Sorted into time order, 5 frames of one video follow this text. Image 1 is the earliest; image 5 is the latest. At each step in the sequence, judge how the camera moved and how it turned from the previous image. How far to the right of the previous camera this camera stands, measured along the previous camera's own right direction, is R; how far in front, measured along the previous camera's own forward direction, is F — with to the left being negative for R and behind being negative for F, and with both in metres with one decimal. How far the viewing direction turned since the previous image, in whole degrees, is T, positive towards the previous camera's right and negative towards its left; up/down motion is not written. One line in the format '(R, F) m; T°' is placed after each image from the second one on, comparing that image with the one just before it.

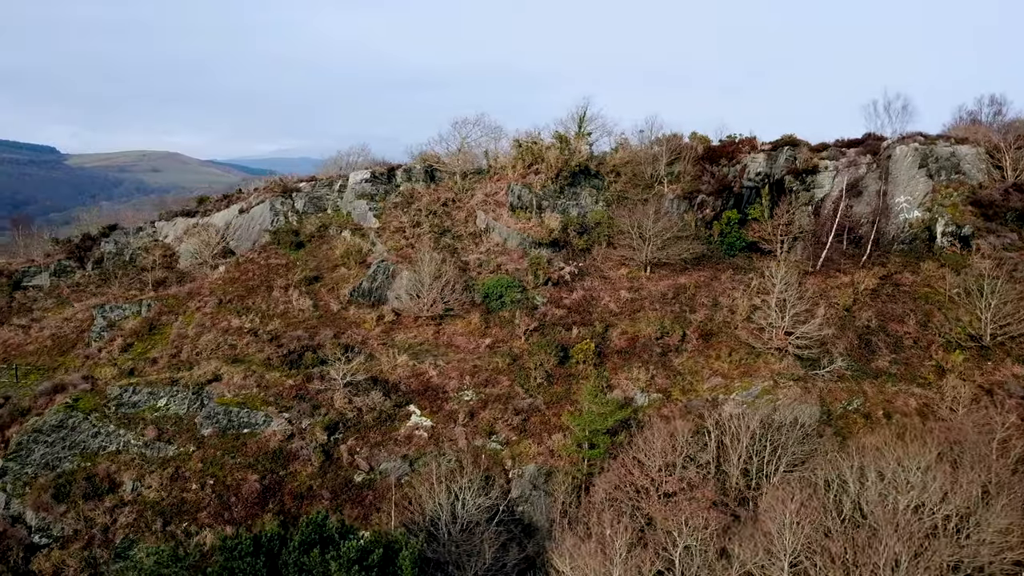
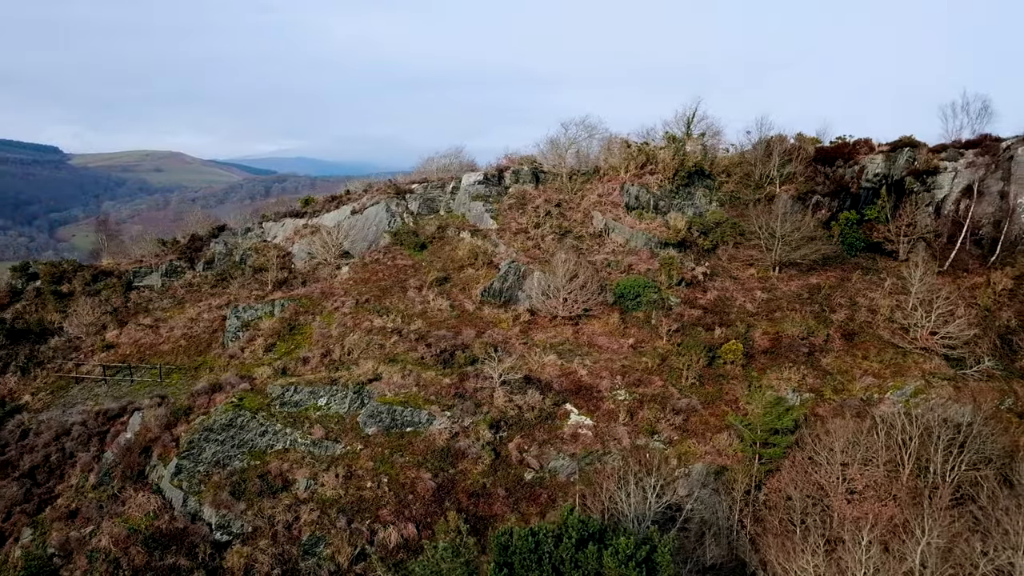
(-5.5, -0.2) m; 0°
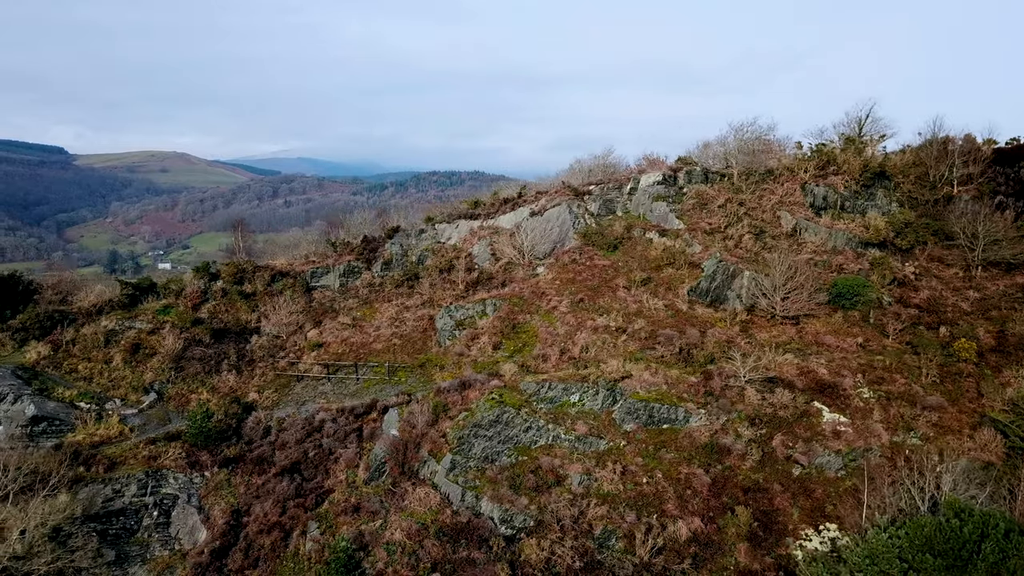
(-9.0, -0.4) m; 0°
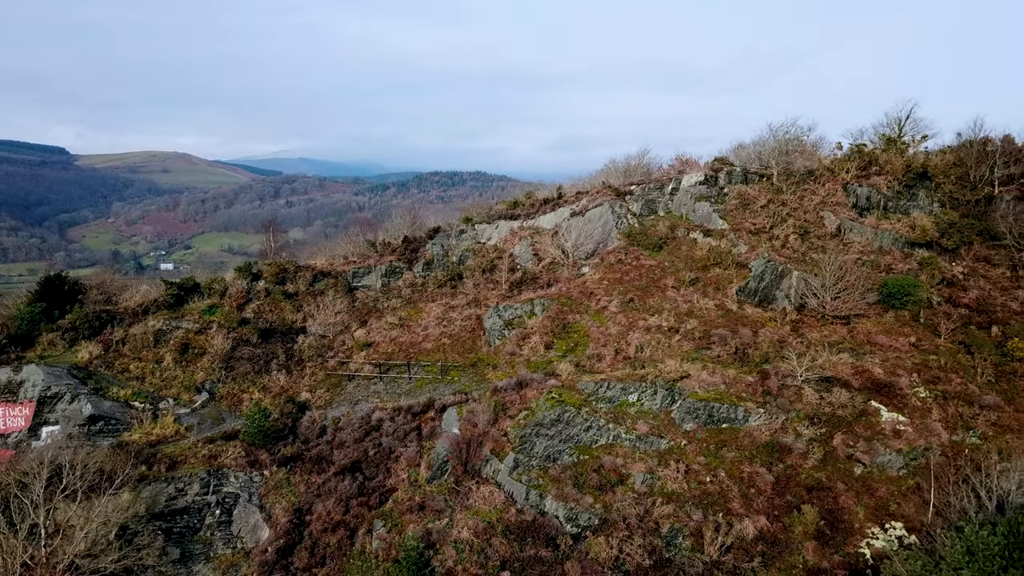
(-2.1, -0.1) m; 0°
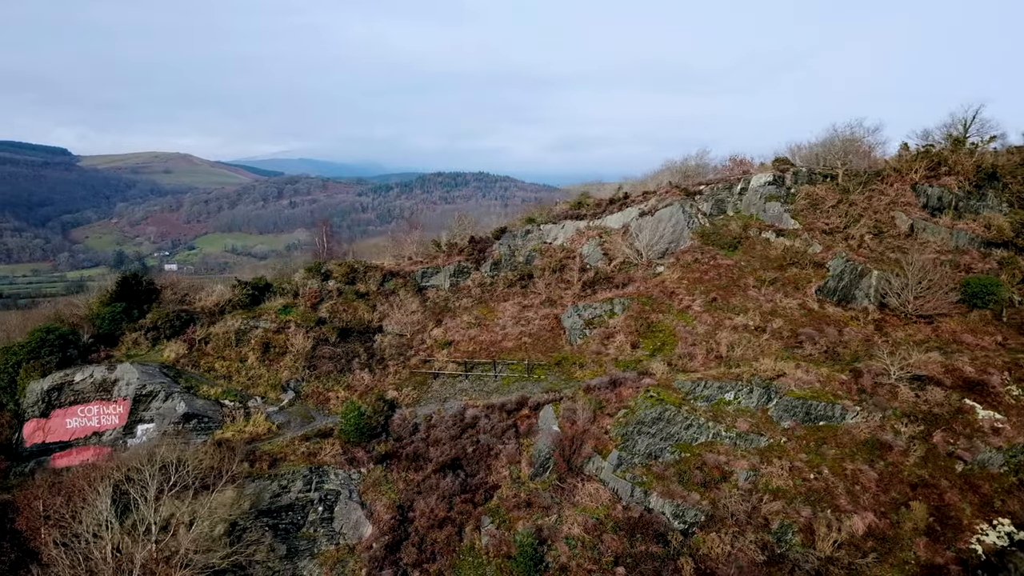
(-3.6, -0.2) m; 0°
